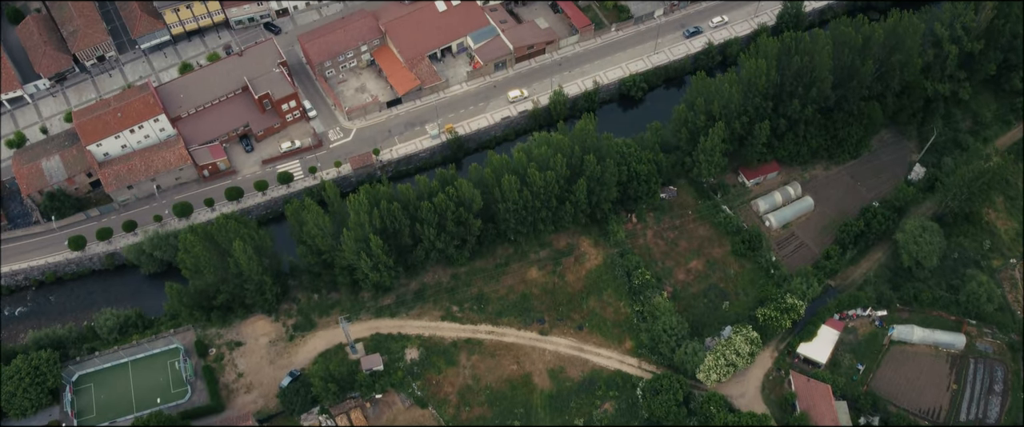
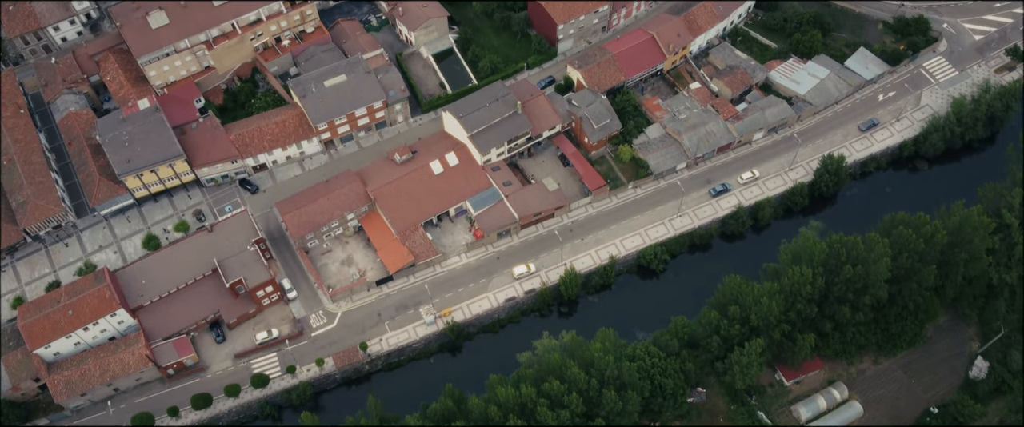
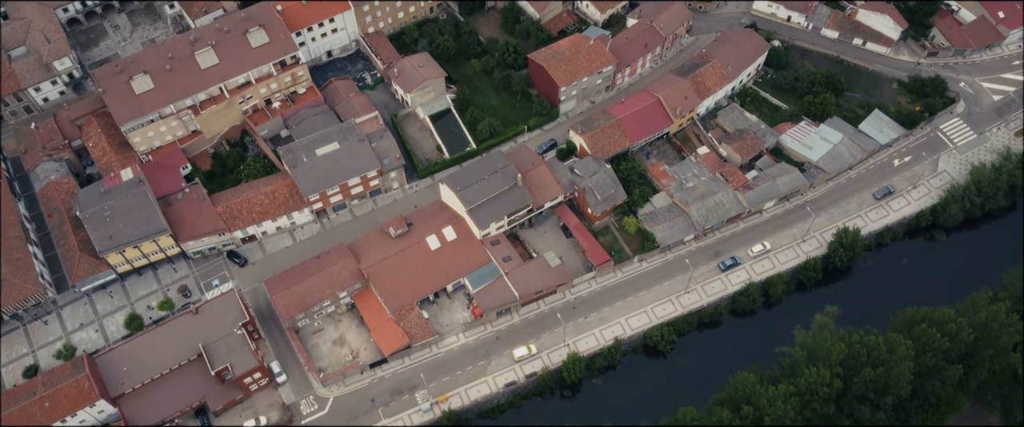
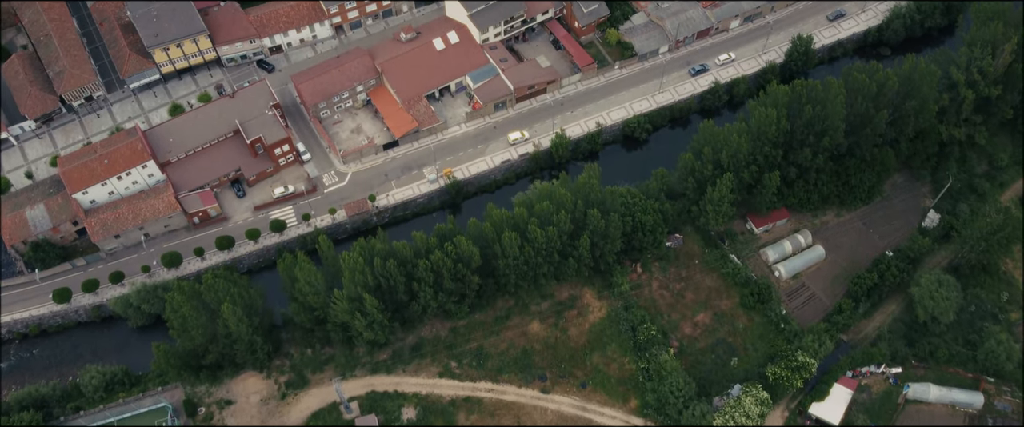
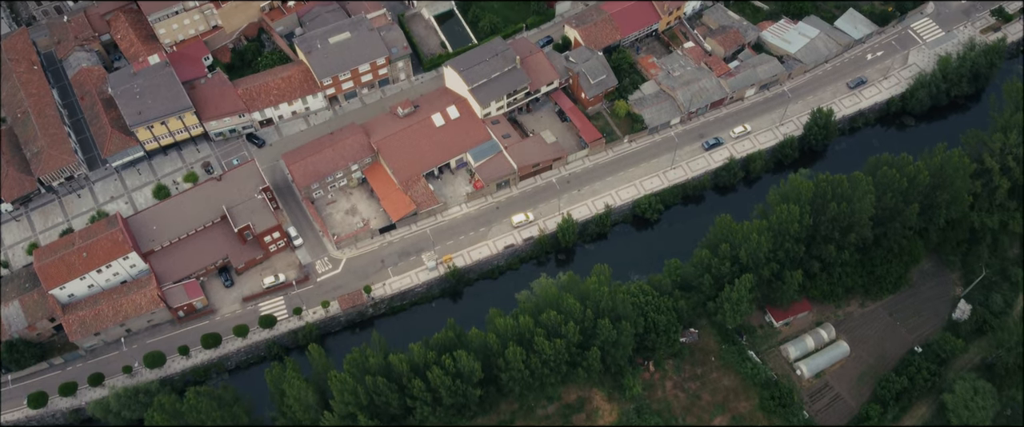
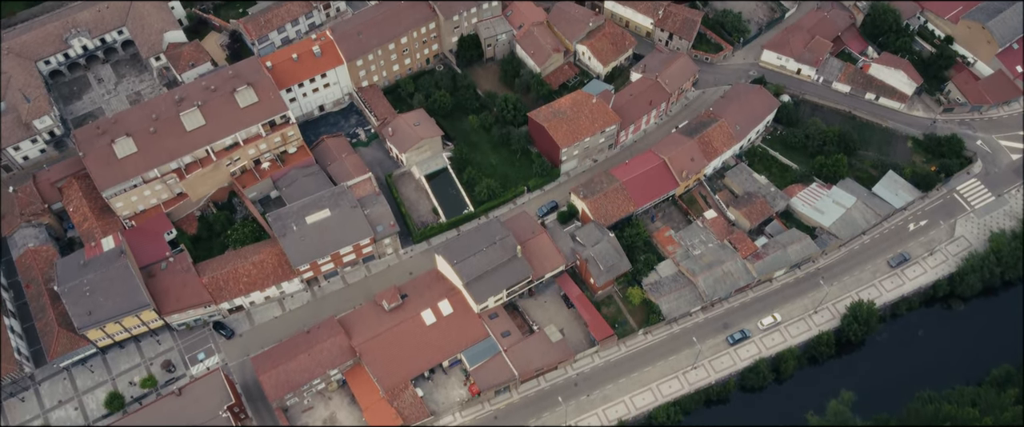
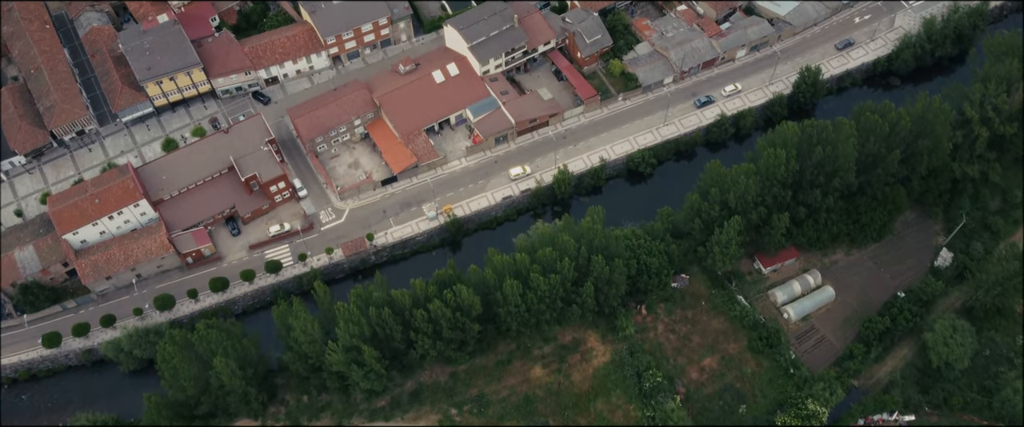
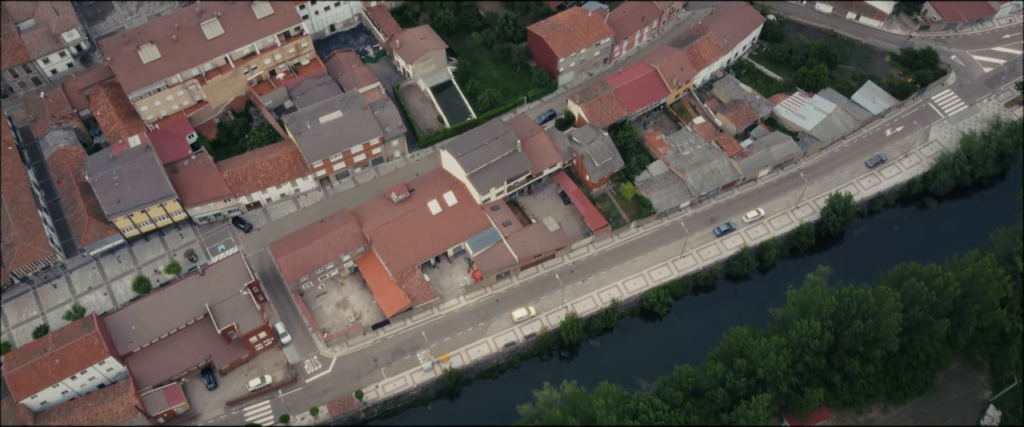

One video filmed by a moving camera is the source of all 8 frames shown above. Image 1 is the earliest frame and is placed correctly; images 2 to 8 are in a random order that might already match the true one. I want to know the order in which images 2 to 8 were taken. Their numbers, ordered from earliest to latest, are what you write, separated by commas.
4, 7, 5, 2, 8, 3, 6
